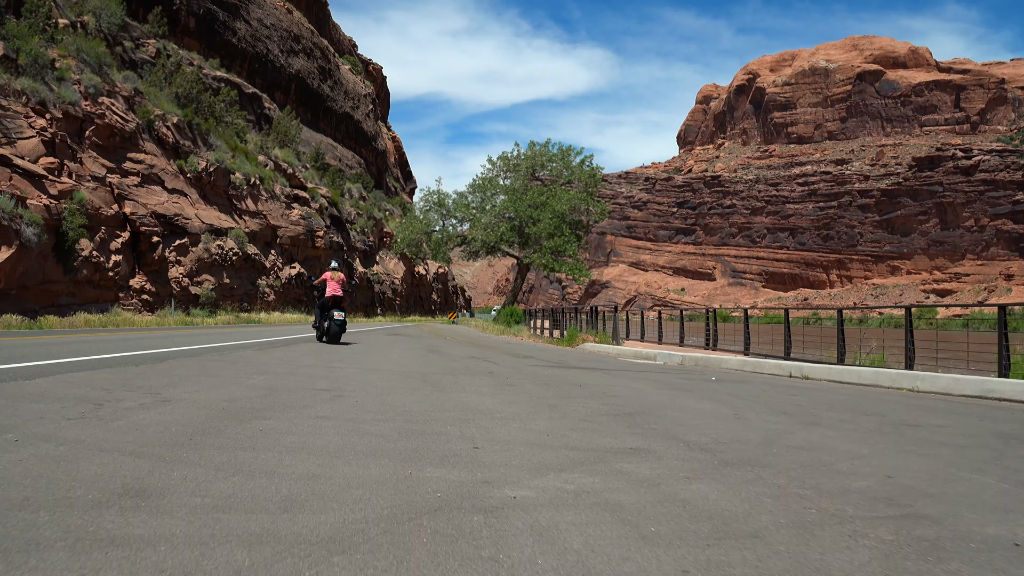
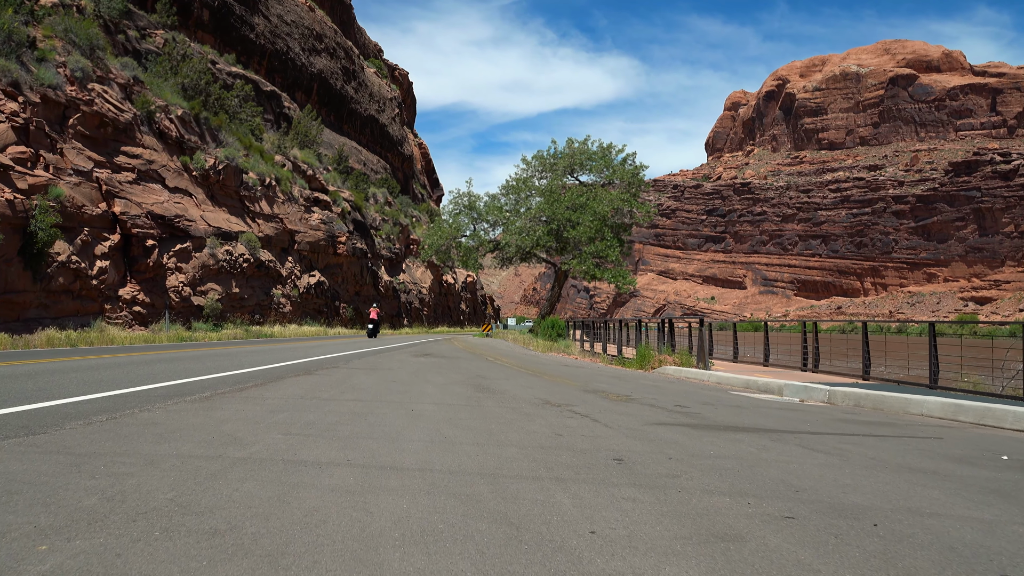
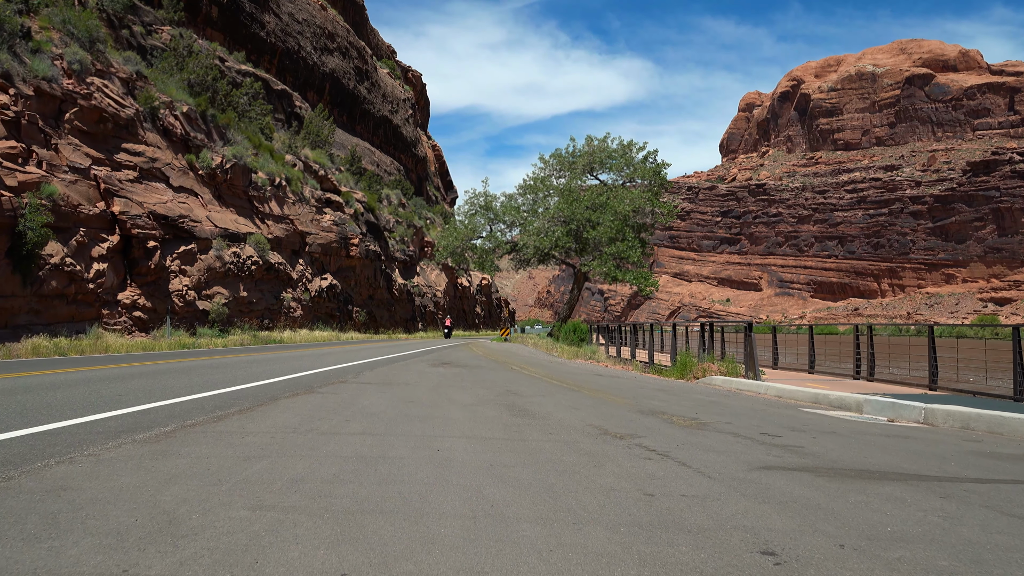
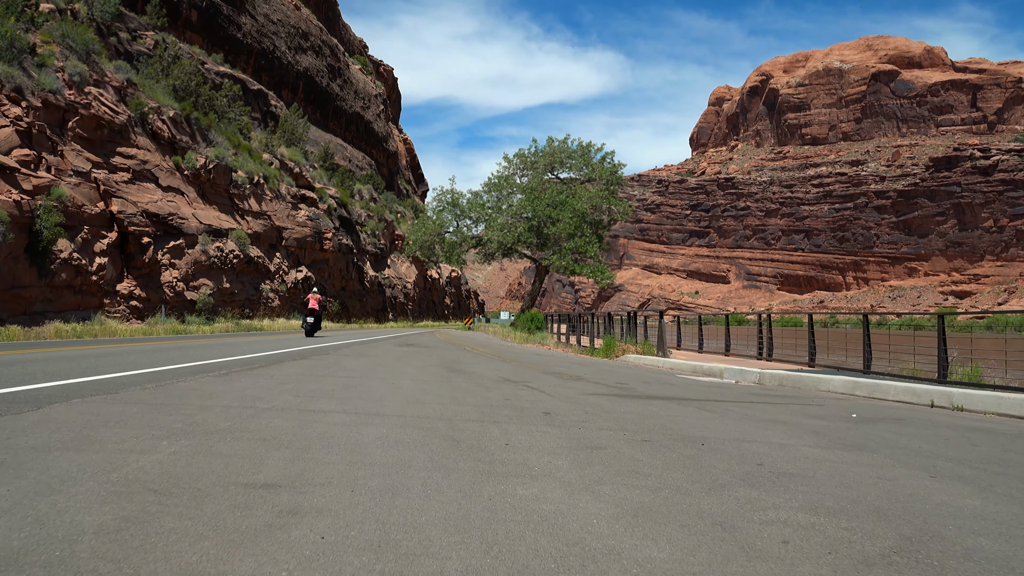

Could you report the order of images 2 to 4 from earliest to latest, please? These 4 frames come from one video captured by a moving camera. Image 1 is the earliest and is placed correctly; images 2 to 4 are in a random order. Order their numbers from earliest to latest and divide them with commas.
4, 2, 3
